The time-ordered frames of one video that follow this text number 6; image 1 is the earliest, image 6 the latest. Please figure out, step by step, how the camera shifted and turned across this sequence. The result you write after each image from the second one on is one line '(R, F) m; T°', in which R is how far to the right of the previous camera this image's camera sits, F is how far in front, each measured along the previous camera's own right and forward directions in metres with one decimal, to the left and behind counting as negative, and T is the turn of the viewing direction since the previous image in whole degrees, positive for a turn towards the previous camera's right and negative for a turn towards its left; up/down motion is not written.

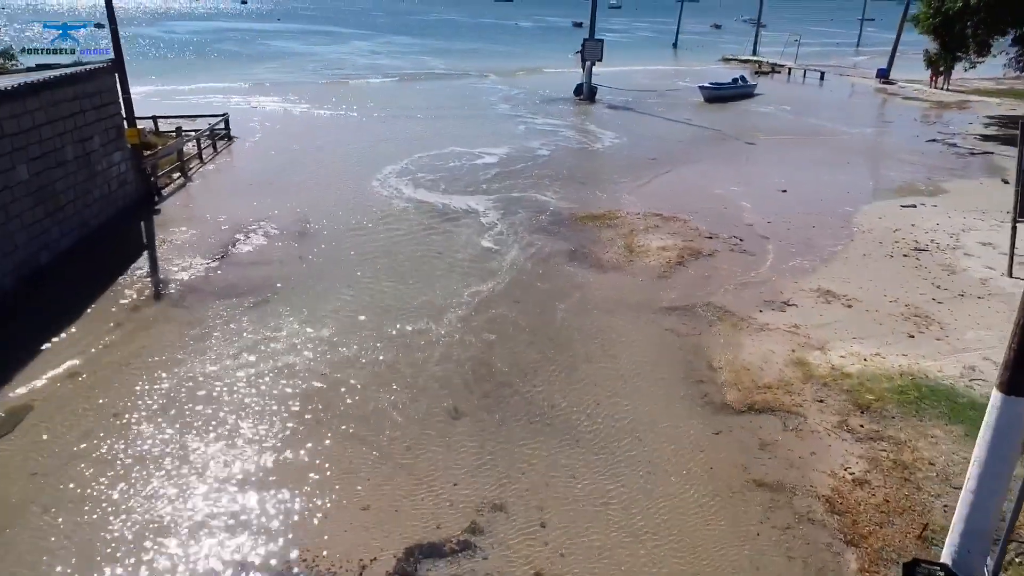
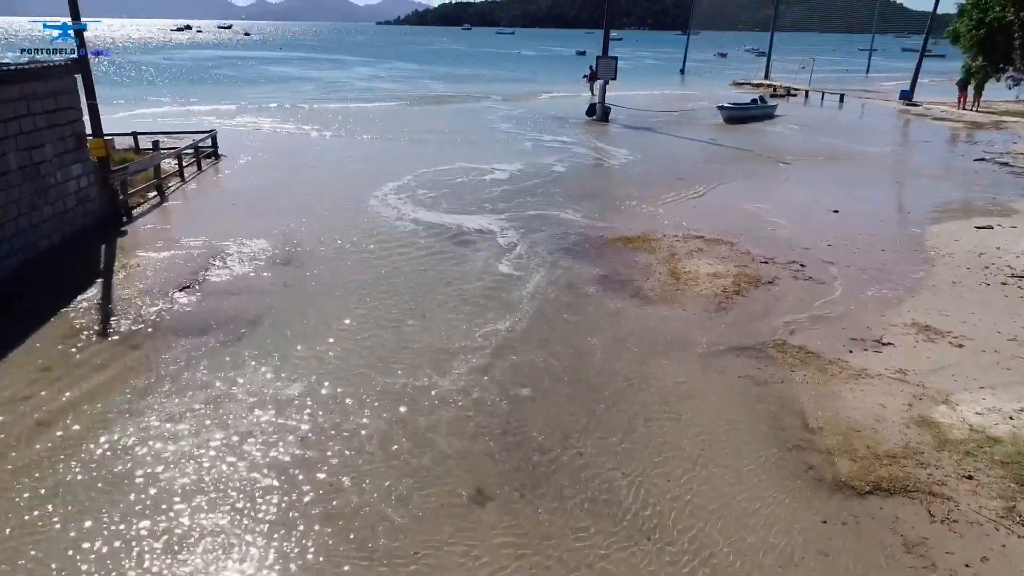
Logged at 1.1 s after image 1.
(-0.3, +1.8) m; 0°
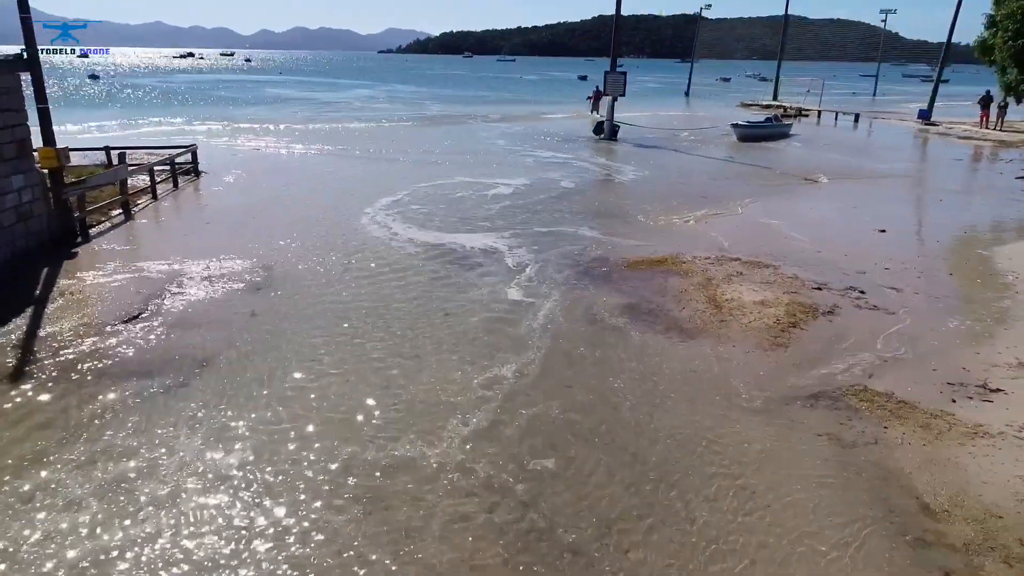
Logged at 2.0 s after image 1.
(-0.1, +1.5) m; 0°
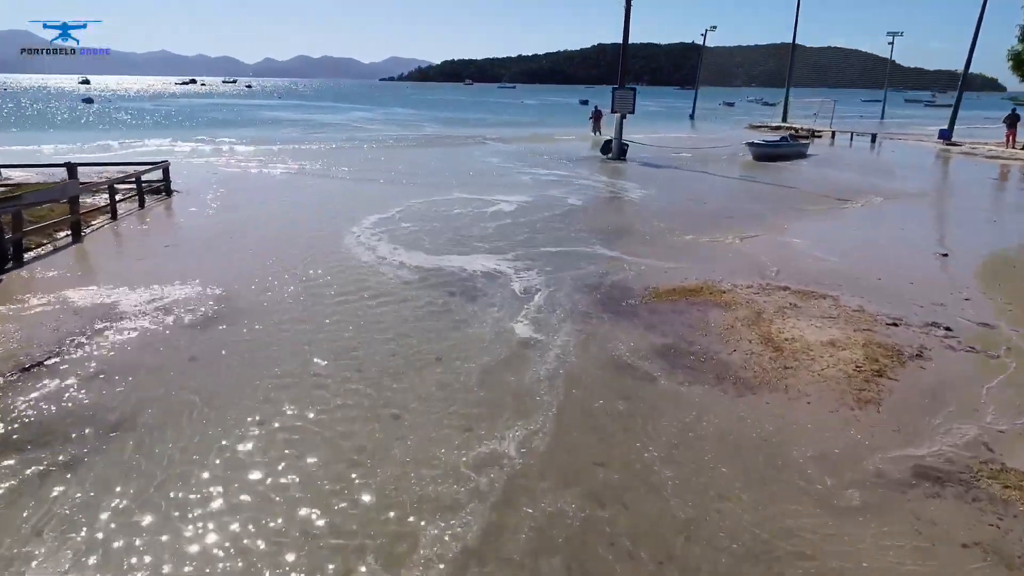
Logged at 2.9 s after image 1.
(-0.1, +1.6) m; 0°
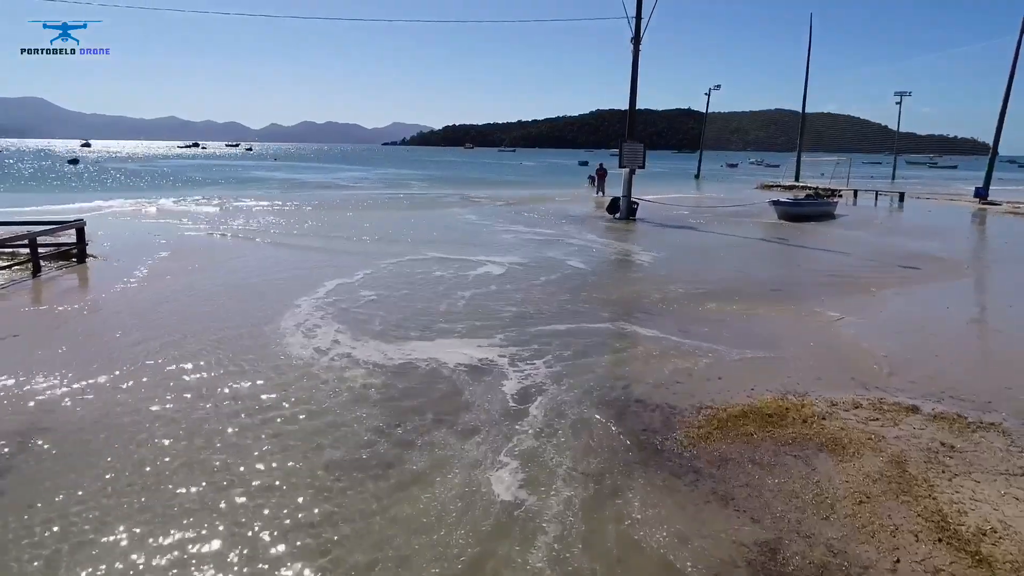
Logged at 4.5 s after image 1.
(+0.1, +2.8) m; 0°
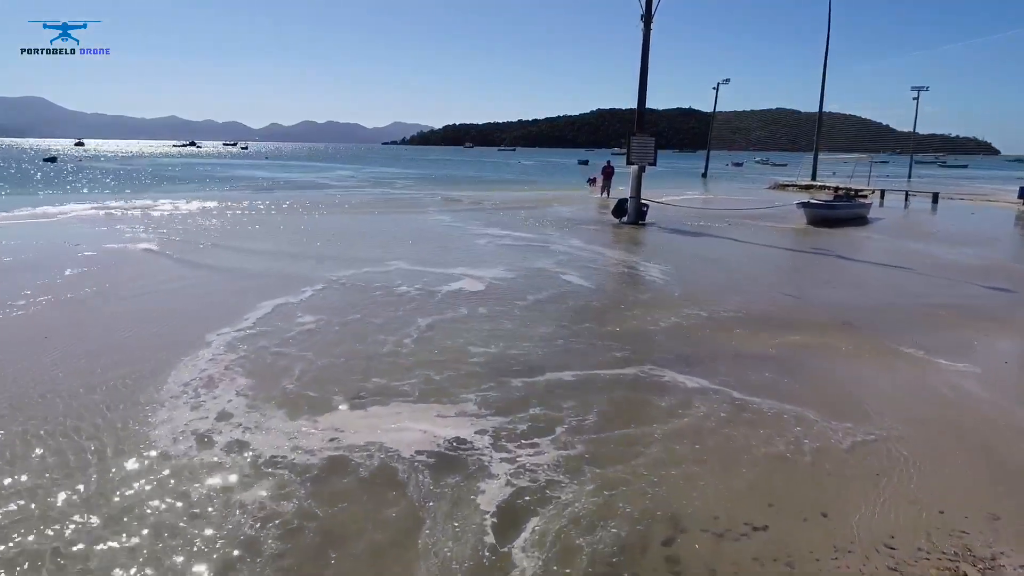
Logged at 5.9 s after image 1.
(+0.2, +2.6) m; 0°
